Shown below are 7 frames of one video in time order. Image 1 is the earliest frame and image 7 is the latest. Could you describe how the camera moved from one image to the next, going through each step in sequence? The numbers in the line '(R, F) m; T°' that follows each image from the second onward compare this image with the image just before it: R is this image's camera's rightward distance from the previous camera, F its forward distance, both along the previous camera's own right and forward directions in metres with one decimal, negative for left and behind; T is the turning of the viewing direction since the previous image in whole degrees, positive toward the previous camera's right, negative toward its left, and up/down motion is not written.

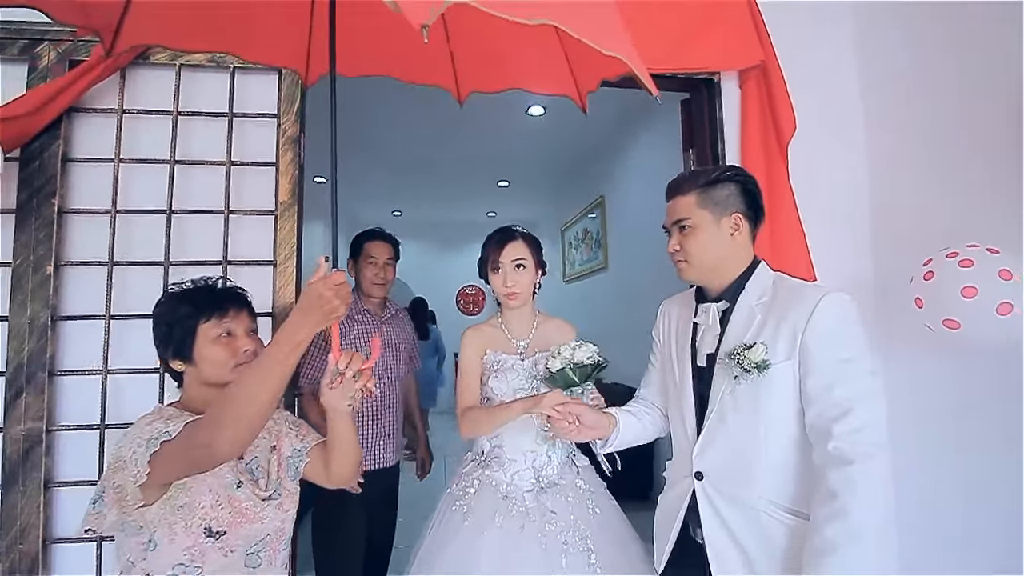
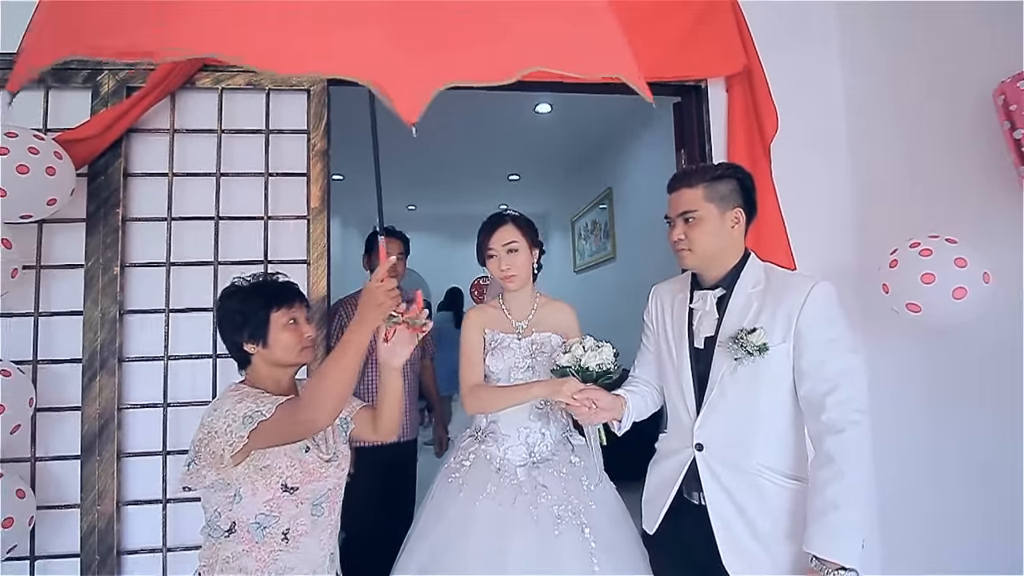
(+0.1, -0.2) m; -3°
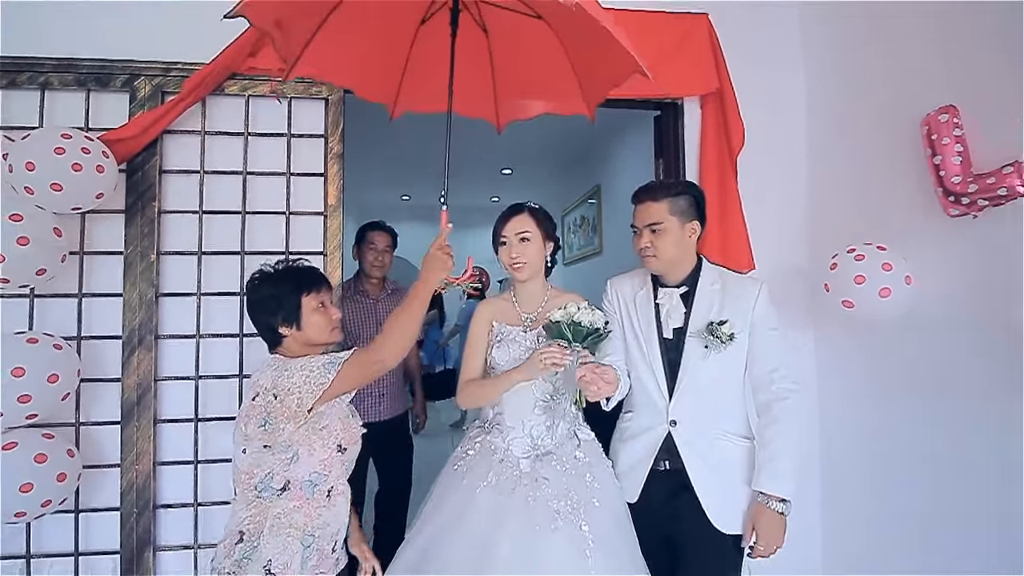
(0.0, -0.3) m; +1°
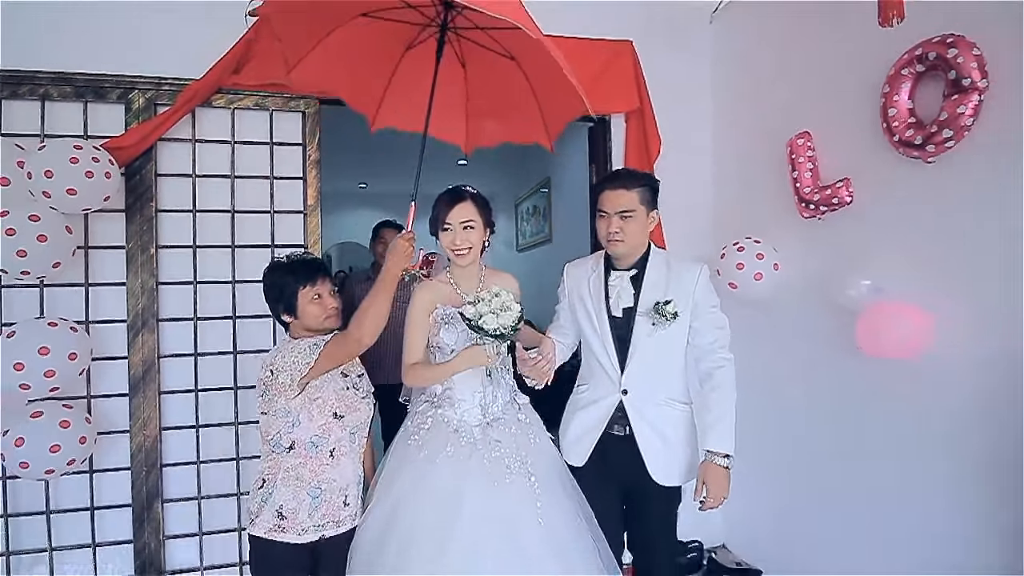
(0.0, -0.5) m; +5°
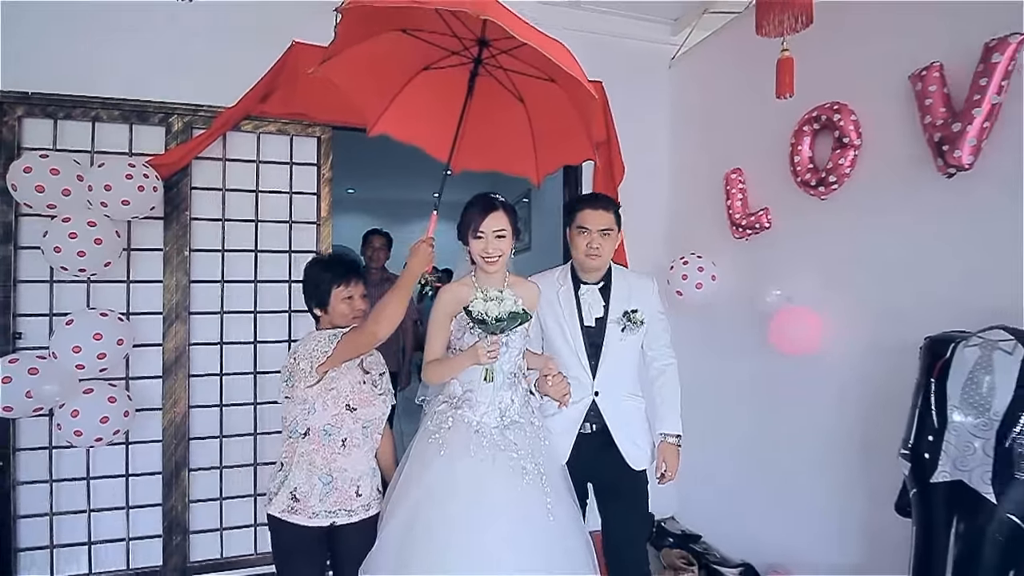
(0.0, -0.5) m; +2°
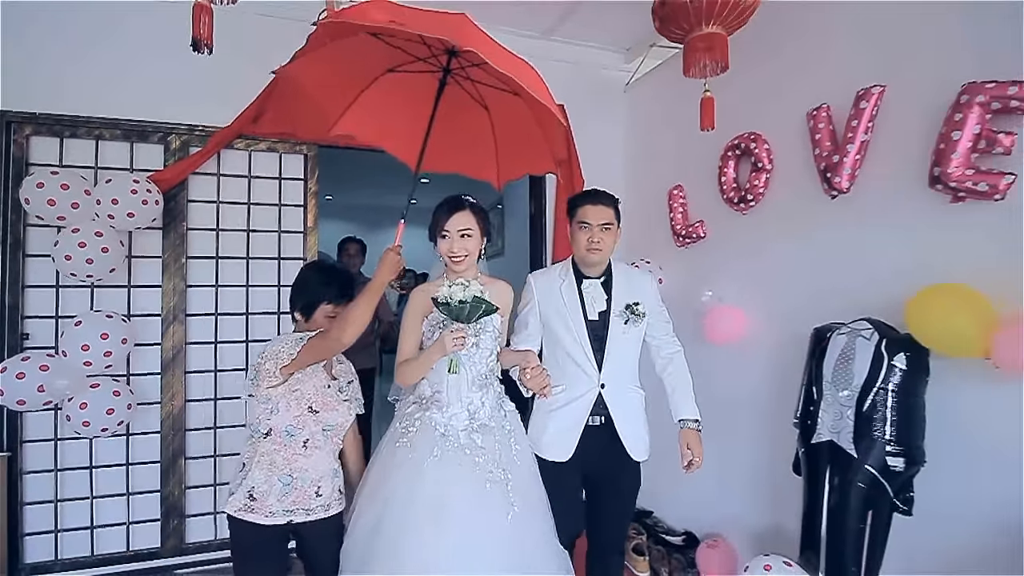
(+0.1, -0.4) m; +3°
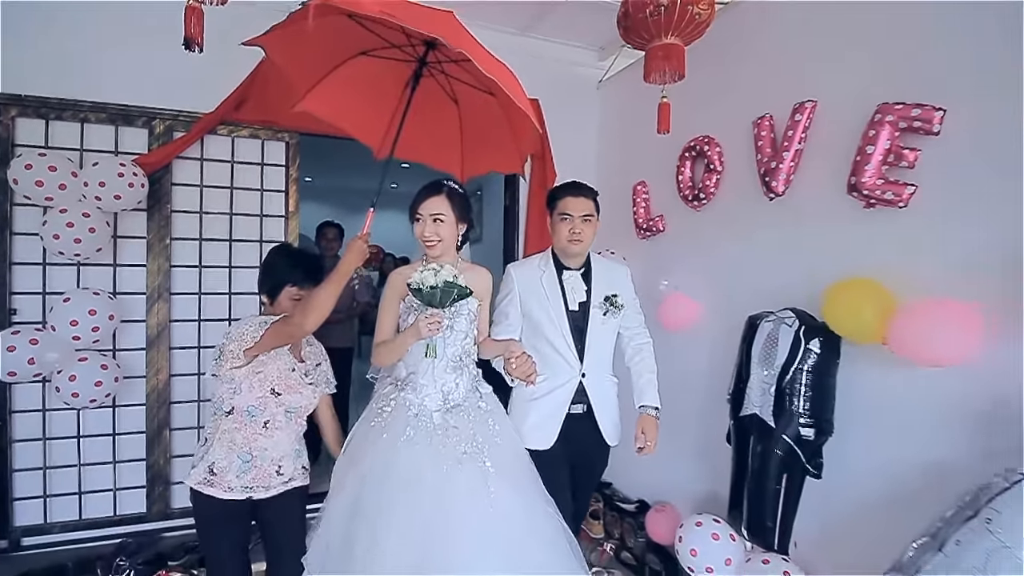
(+0.1, -0.2) m; +2°
